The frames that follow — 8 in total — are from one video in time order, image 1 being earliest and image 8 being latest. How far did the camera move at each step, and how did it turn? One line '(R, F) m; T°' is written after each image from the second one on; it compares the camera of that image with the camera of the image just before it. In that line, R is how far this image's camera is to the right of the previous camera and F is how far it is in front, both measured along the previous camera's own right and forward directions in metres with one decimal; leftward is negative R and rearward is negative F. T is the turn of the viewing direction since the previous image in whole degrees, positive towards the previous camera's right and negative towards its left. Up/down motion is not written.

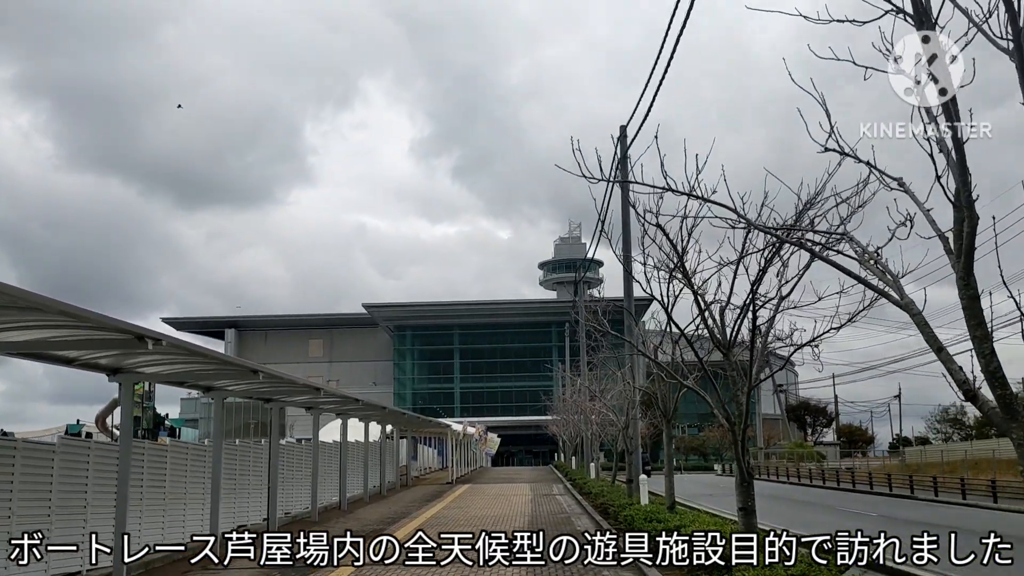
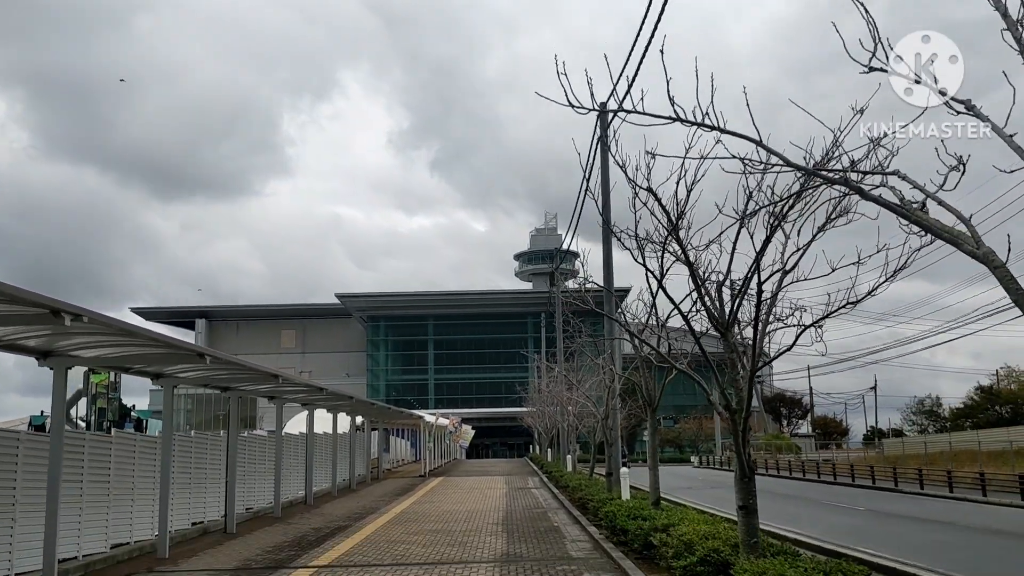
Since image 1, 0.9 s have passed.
(0.0, +0.9) m; +2°
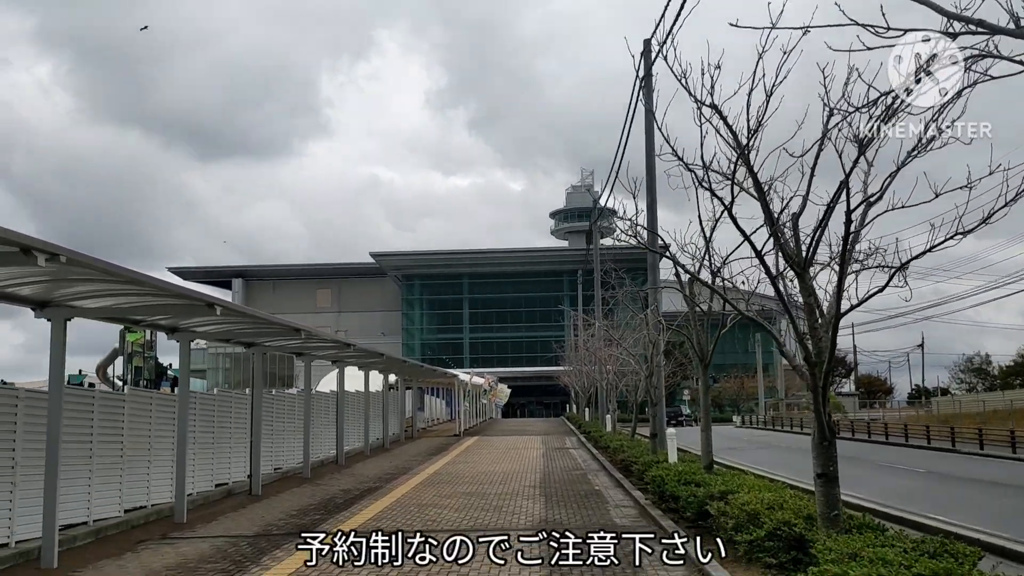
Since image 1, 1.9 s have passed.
(0.0, +1.0) m; -2°
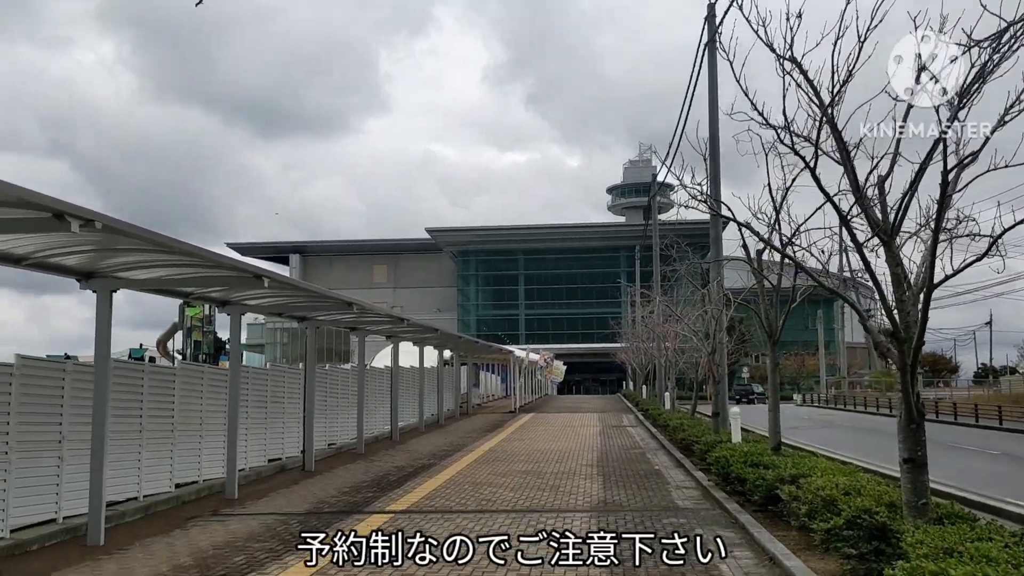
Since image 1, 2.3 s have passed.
(0.0, +0.5) m; -4°
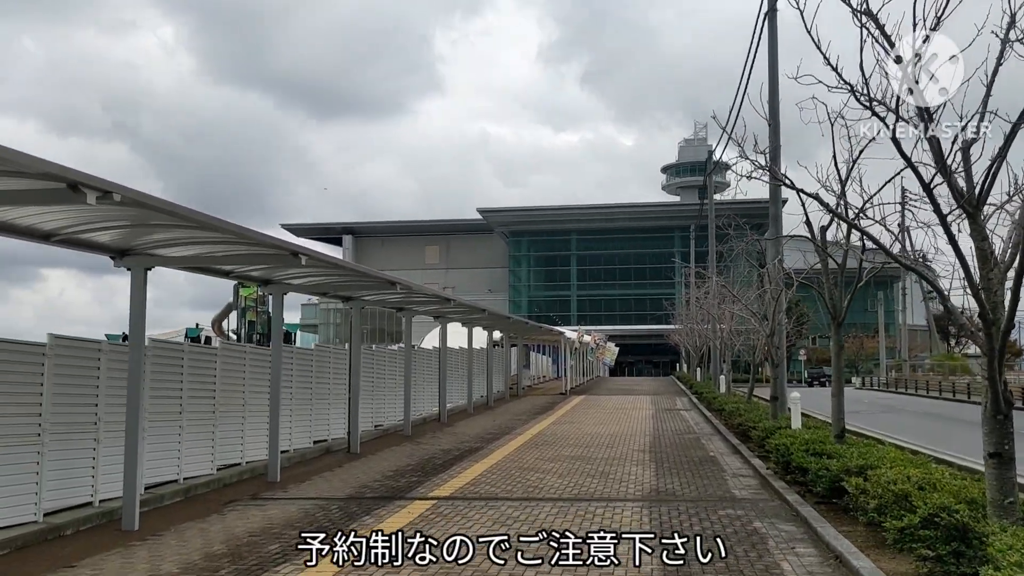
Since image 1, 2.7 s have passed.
(+0.1, +0.5) m; -4°
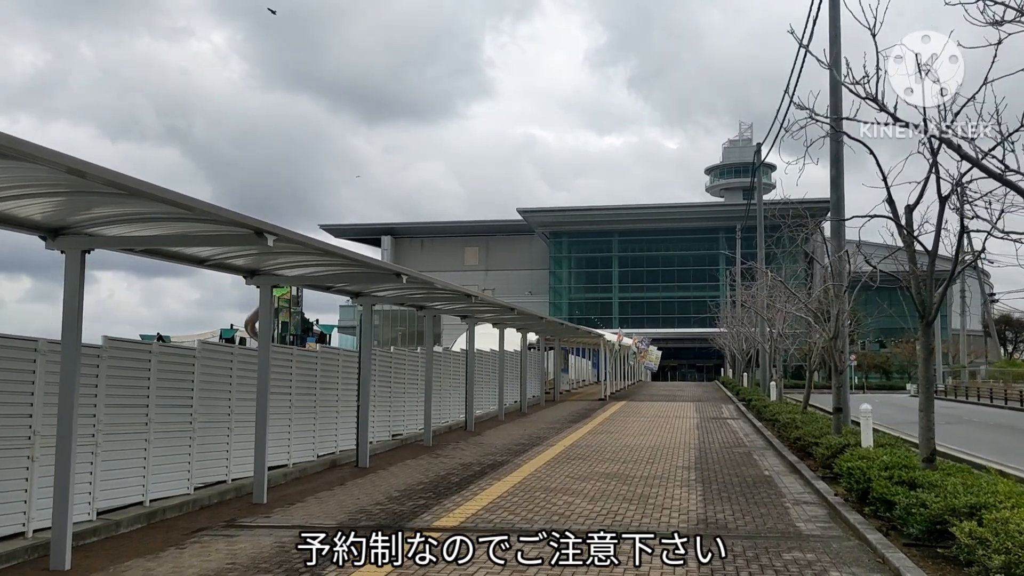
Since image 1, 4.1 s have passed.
(+0.2, +1.5) m; -3°
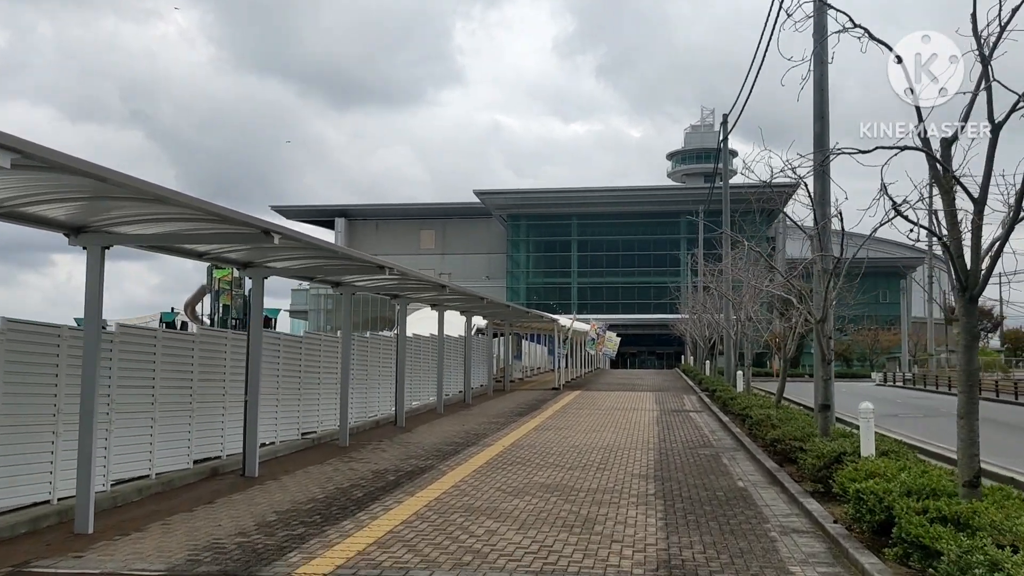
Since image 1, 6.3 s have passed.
(+0.5, +2.2) m; +3°
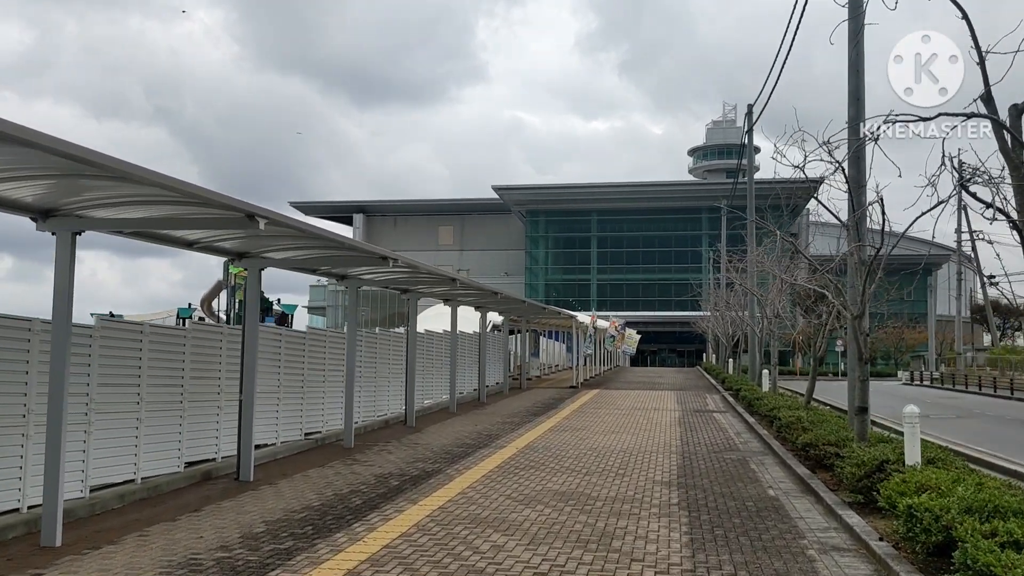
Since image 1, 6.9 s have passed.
(+0.1, +0.7) m; -1°
